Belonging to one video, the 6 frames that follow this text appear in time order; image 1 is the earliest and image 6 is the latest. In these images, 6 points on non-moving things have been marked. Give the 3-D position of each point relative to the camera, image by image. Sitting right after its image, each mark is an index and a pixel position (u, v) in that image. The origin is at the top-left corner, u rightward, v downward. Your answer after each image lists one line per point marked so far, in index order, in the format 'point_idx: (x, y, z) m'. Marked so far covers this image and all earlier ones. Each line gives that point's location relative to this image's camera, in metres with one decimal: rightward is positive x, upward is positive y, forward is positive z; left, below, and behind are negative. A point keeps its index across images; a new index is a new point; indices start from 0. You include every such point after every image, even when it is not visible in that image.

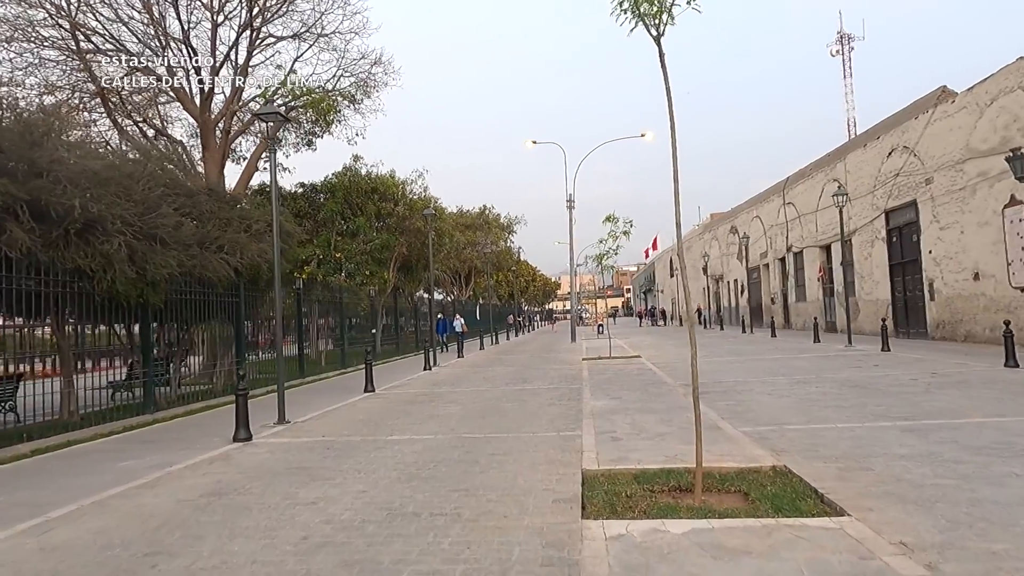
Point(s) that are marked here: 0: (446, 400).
0: (-1.4, -2.4, +13.6) m
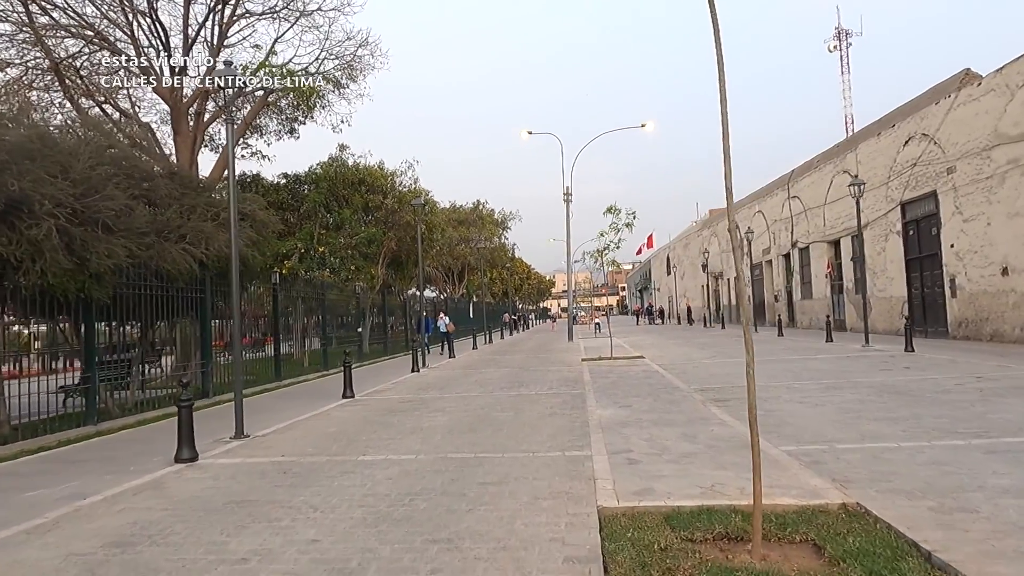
0: (-1.5, -2.2, +12.0) m
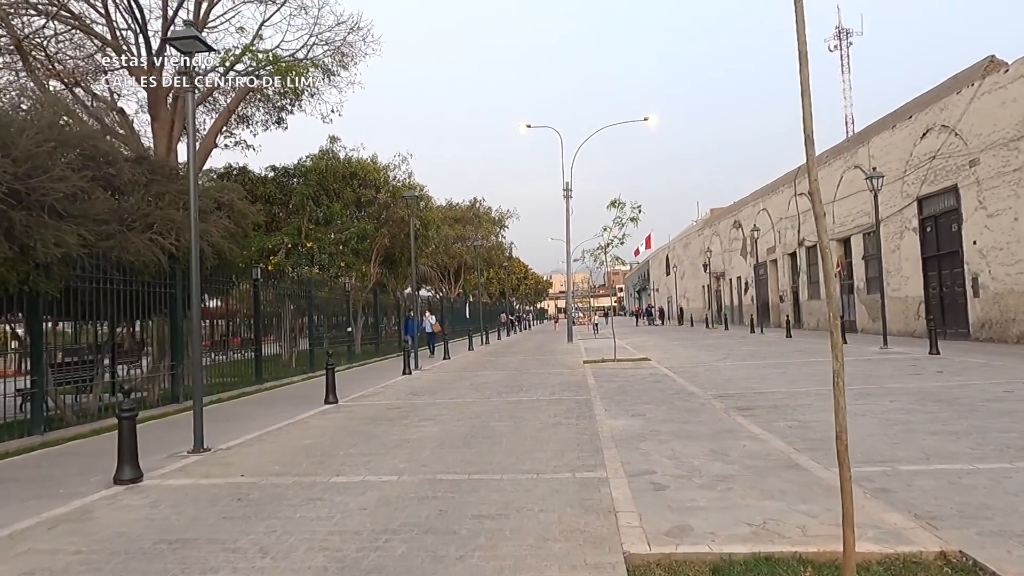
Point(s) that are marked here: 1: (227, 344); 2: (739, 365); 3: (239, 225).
0: (-1.5, -2.1, +10.8) m
1: (-7.3, -1.4, +16.8) m
2: (+6.1, -2.1, +17.6) m
3: (-7.0, +1.6, +16.7) m
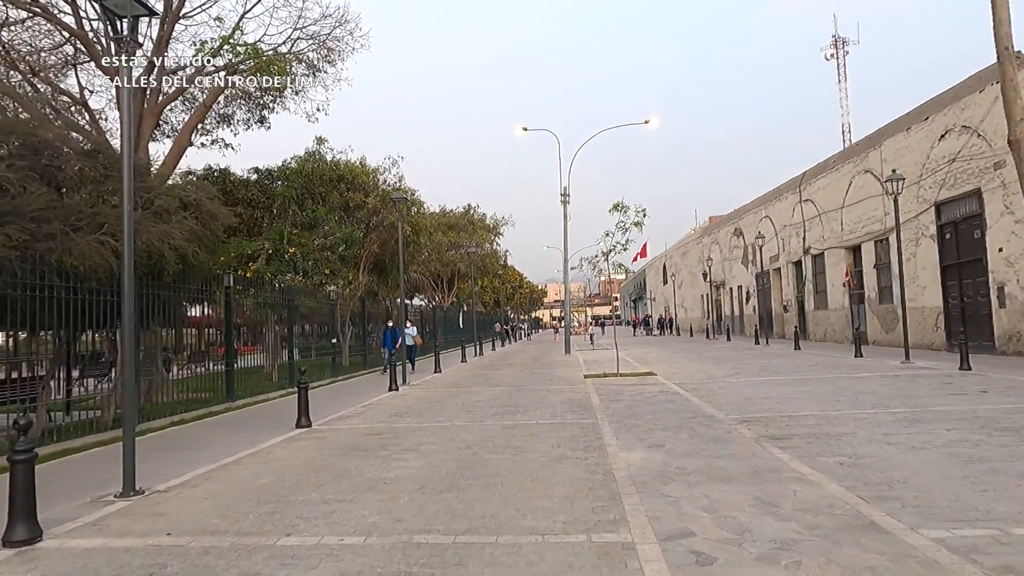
0: (-1.6, -2.3, +9.3) m
1: (-7.4, -1.6, +15.3) m
2: (+6.0, -2.3, +16.2) m
3: (-7.1, +1.4, +15.3) m
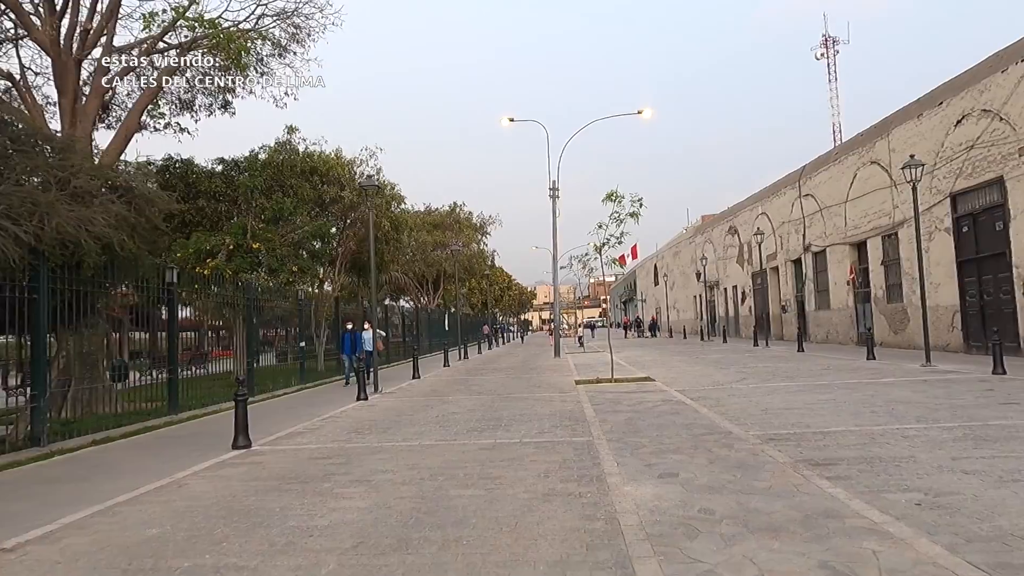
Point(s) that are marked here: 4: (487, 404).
0: (-1.8, -2.1, +7.4) m
1: (-7.7, -1.6, +13.3) m
2: (+5.6, -2.2, +14.4) m
3: (-7.5, +1.5, +13.3) m
4: (-0.5, -2.4, +13.8) m
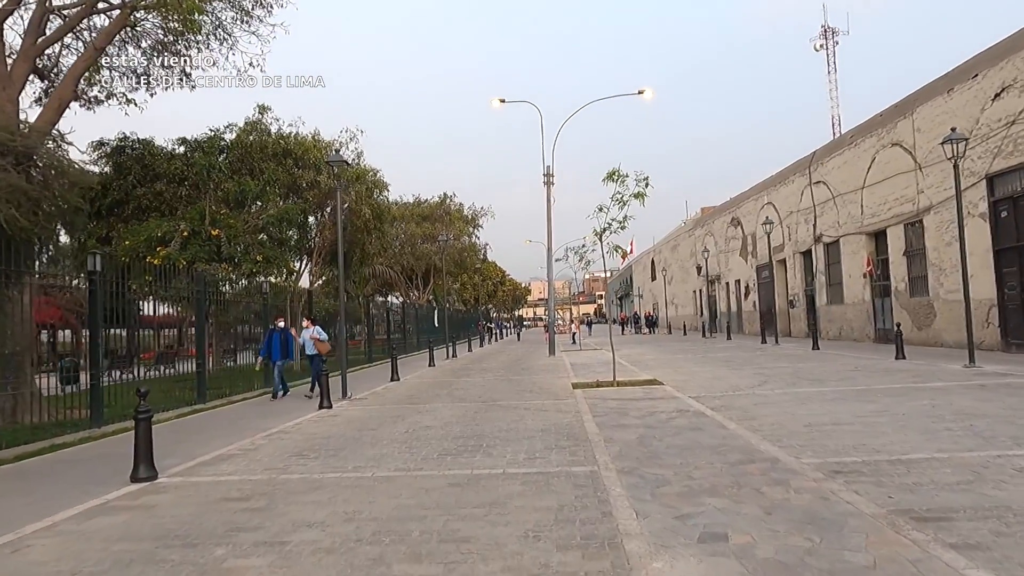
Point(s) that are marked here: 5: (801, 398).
0: (-2.0, -2.0, +5.3) m
1: (-8.0, -1.4, +11.1) m
2: (+5.4, -2.0, +12.3) m
3: (-7.7, +1.7, +11.1) m
4: (-0.8, -2.3, +11.6) m
5: (+5.2, -2.0, +11.7) m
